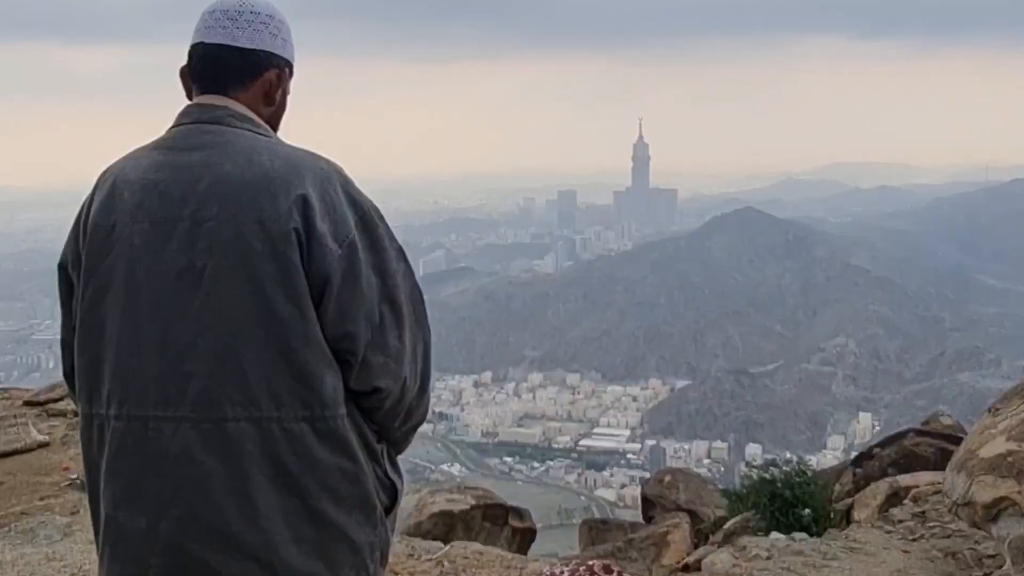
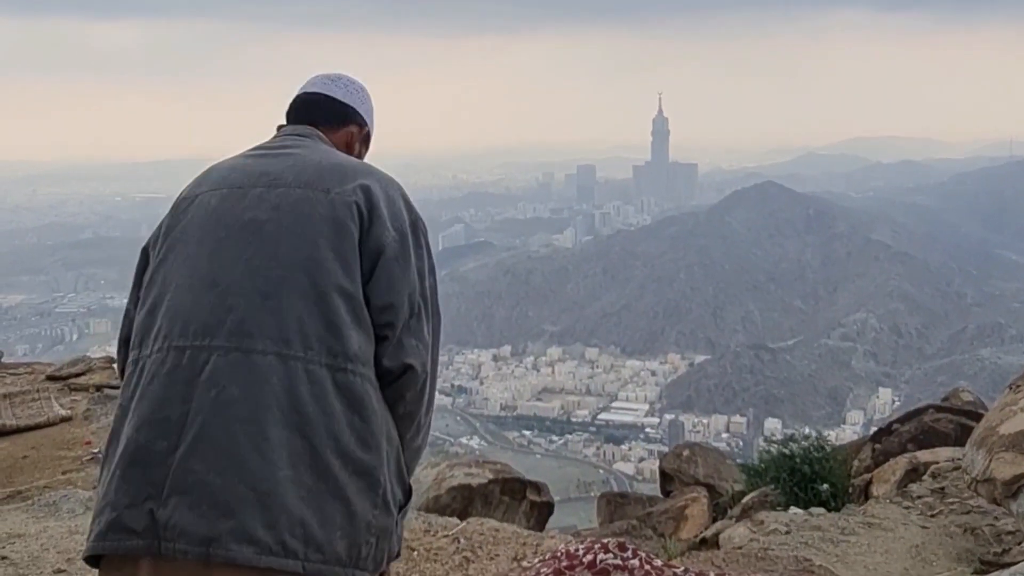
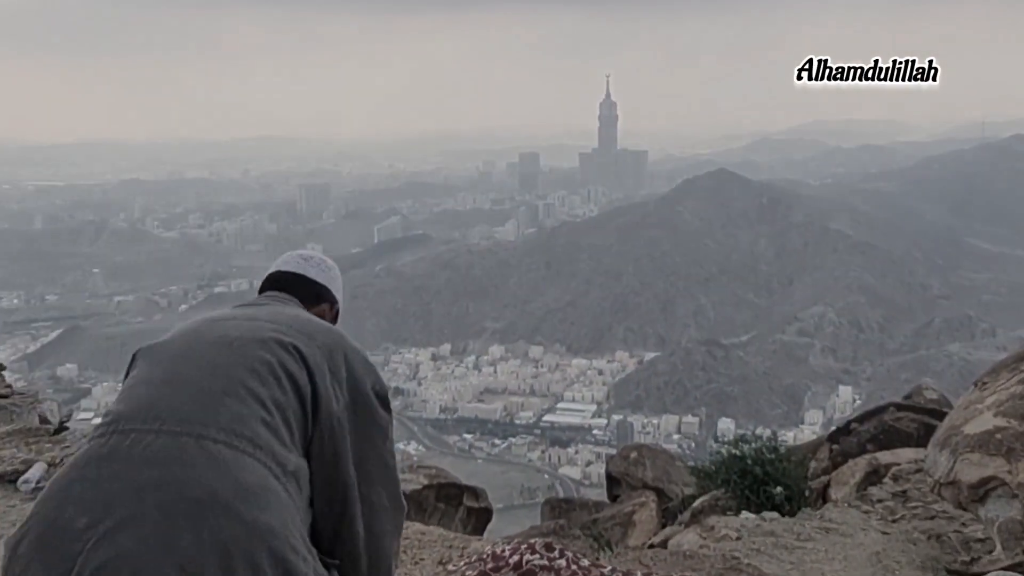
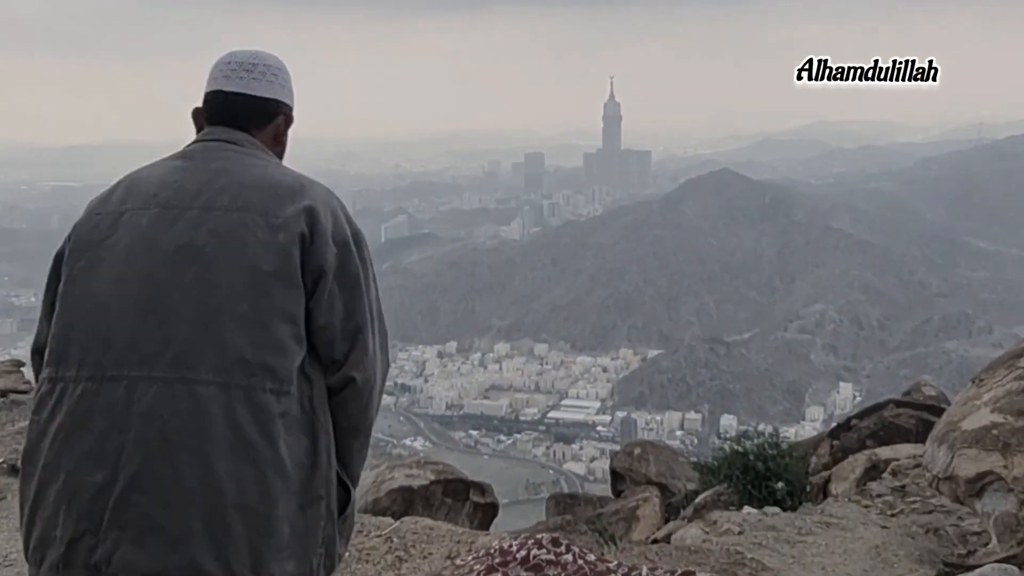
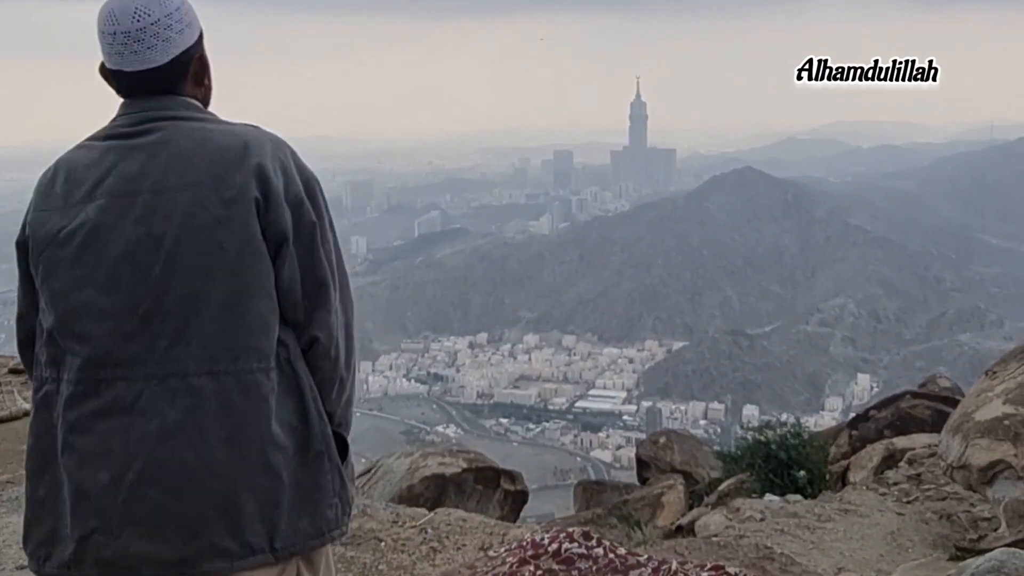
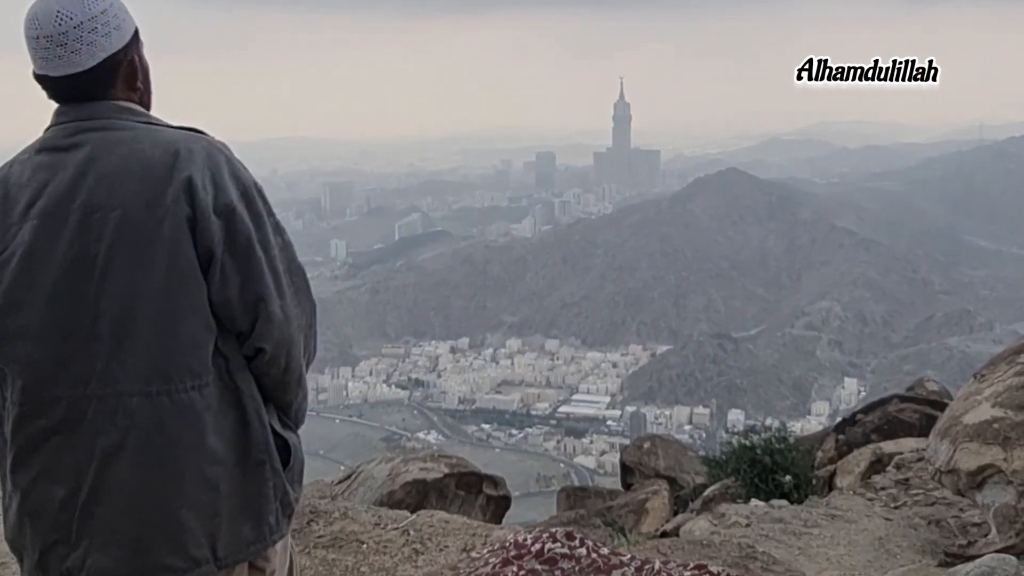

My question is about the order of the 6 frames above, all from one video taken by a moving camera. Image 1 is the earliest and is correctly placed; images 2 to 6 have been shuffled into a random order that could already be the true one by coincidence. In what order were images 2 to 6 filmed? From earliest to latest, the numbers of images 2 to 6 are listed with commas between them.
2, 5, 6, 4, 3
